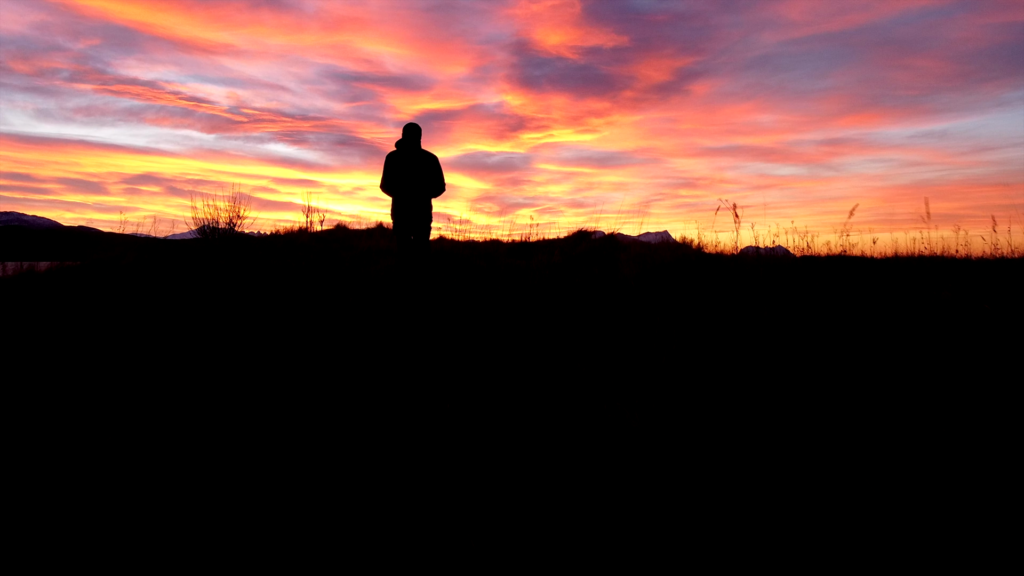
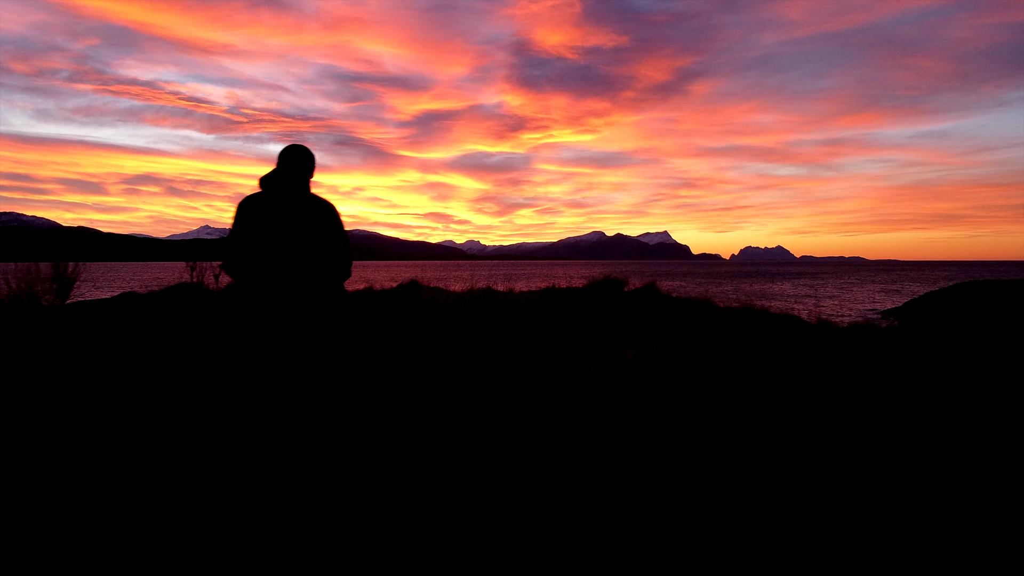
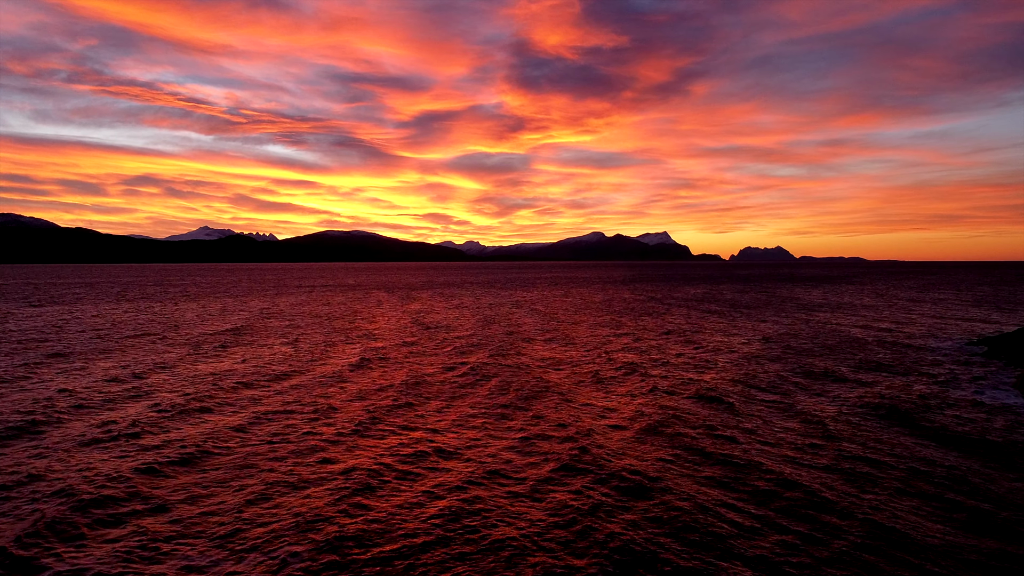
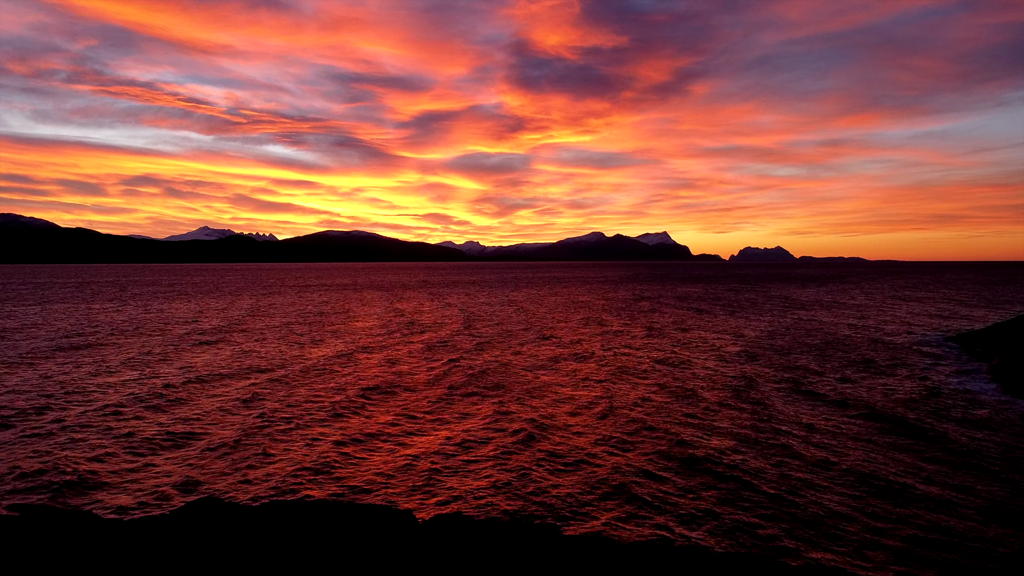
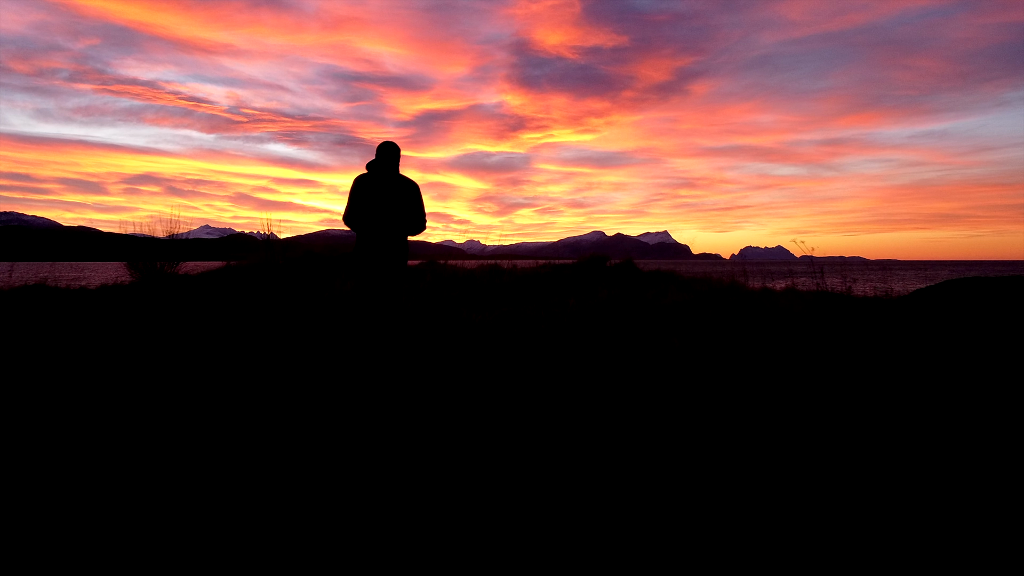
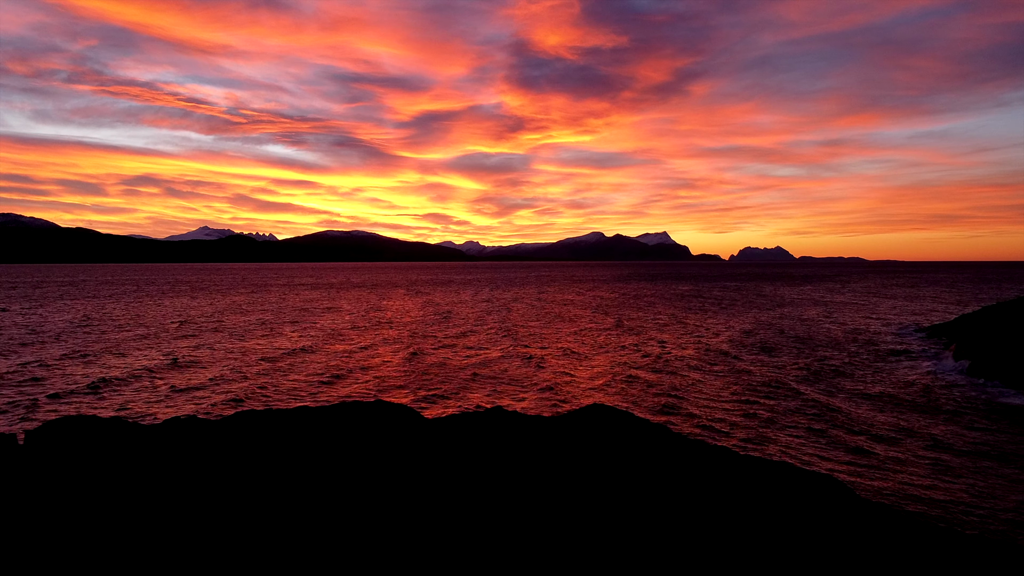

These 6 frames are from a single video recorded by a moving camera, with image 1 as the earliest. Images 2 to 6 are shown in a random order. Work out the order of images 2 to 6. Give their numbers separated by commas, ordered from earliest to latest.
5, 2, 6, 4, 3
